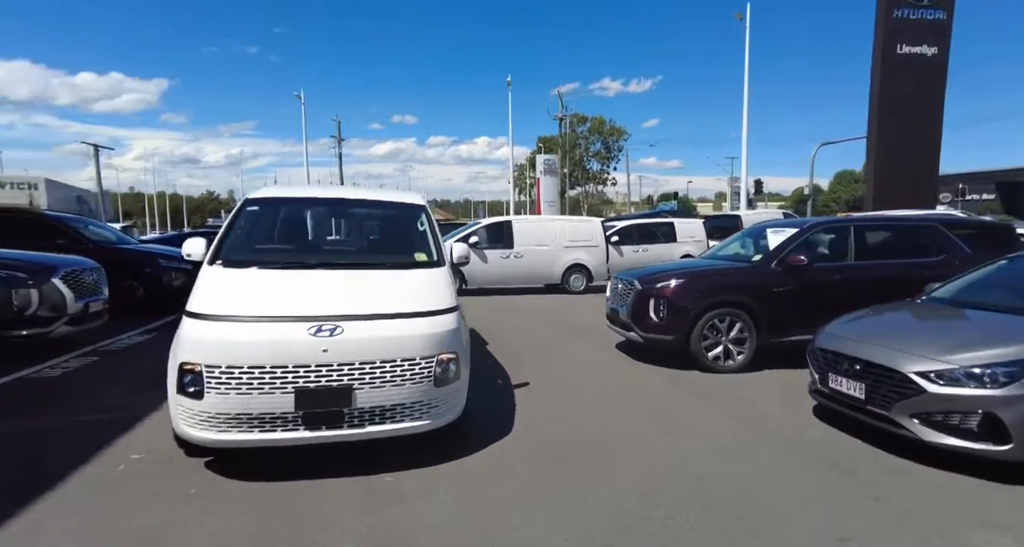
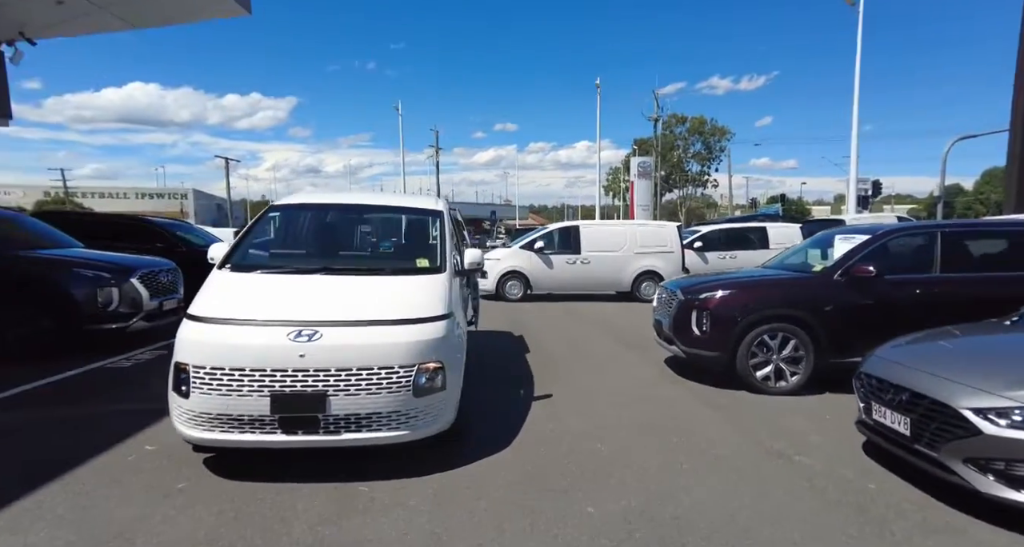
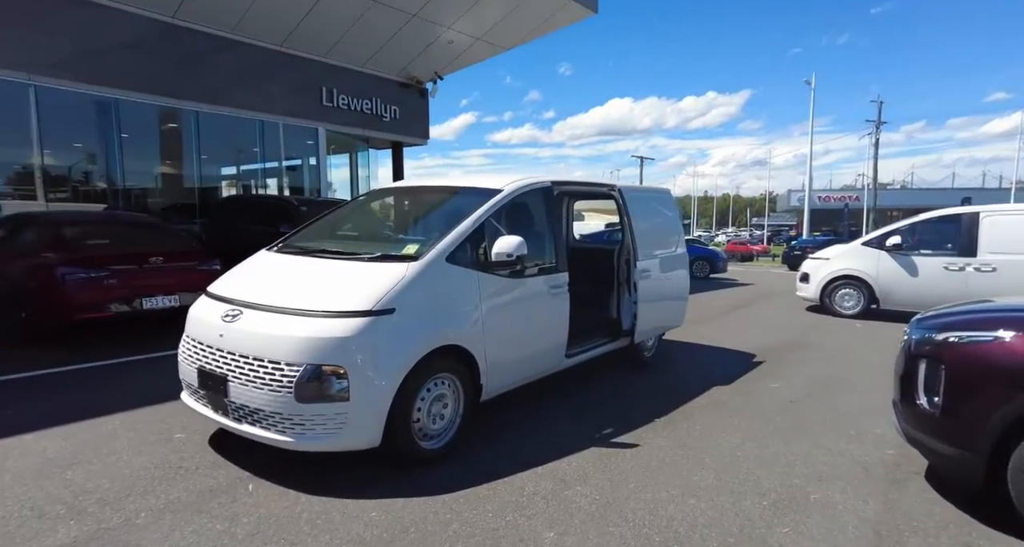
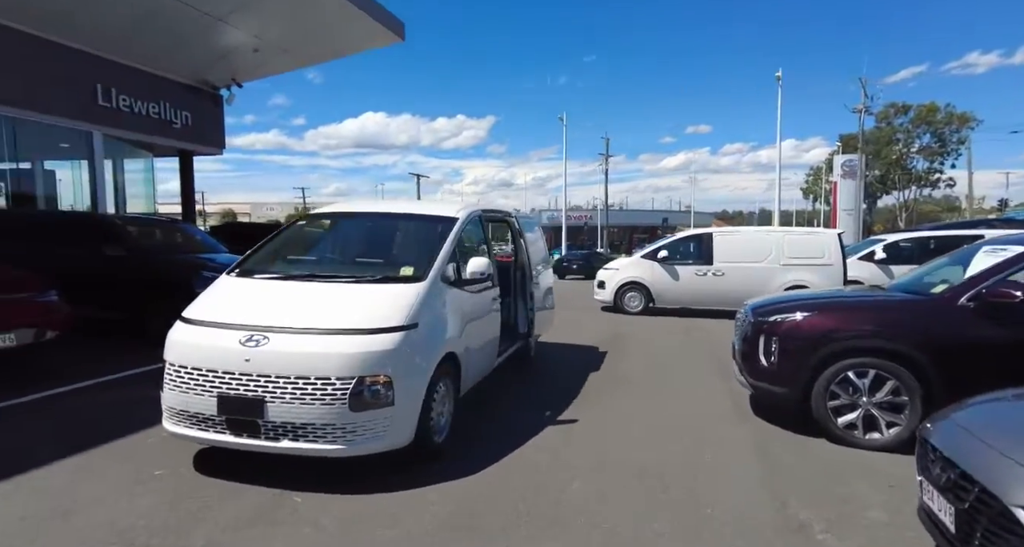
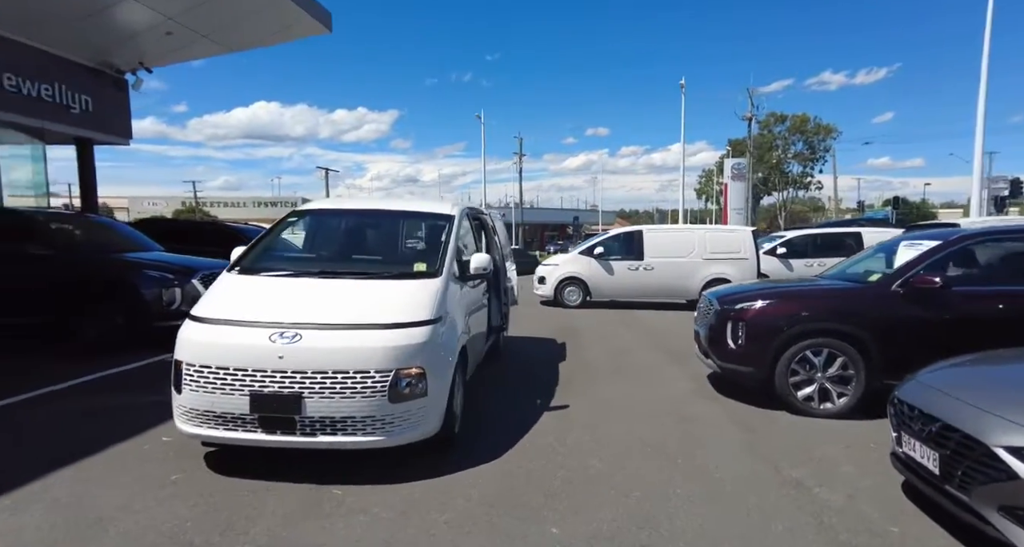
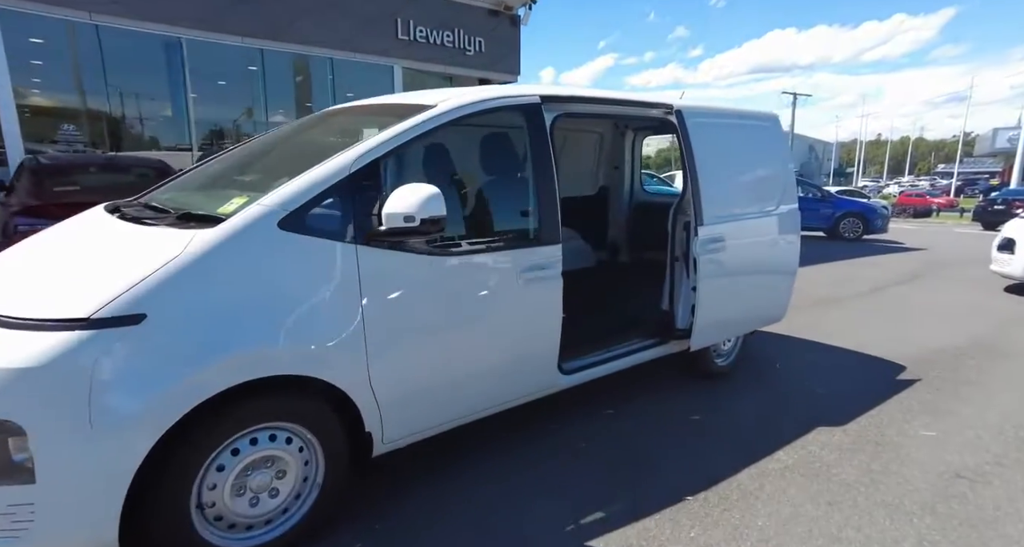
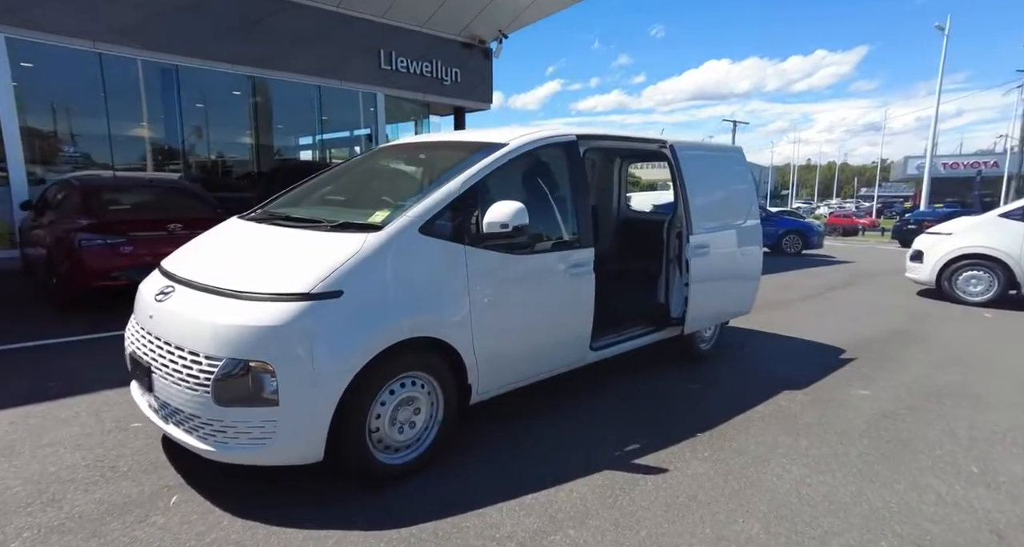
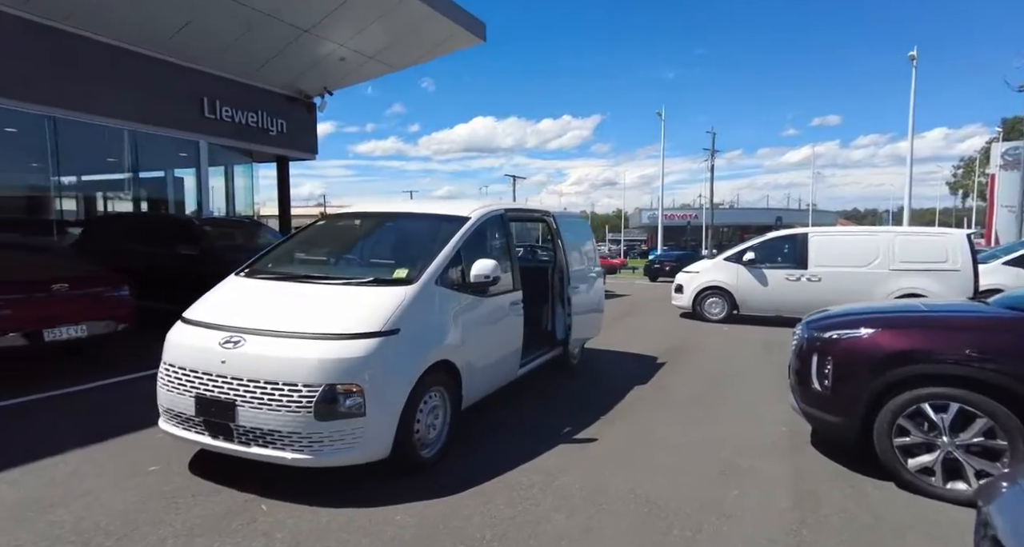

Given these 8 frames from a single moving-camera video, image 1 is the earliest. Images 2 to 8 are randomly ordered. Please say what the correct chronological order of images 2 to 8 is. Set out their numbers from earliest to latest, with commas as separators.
2, 5, 4, 8, 3, 7, 6
